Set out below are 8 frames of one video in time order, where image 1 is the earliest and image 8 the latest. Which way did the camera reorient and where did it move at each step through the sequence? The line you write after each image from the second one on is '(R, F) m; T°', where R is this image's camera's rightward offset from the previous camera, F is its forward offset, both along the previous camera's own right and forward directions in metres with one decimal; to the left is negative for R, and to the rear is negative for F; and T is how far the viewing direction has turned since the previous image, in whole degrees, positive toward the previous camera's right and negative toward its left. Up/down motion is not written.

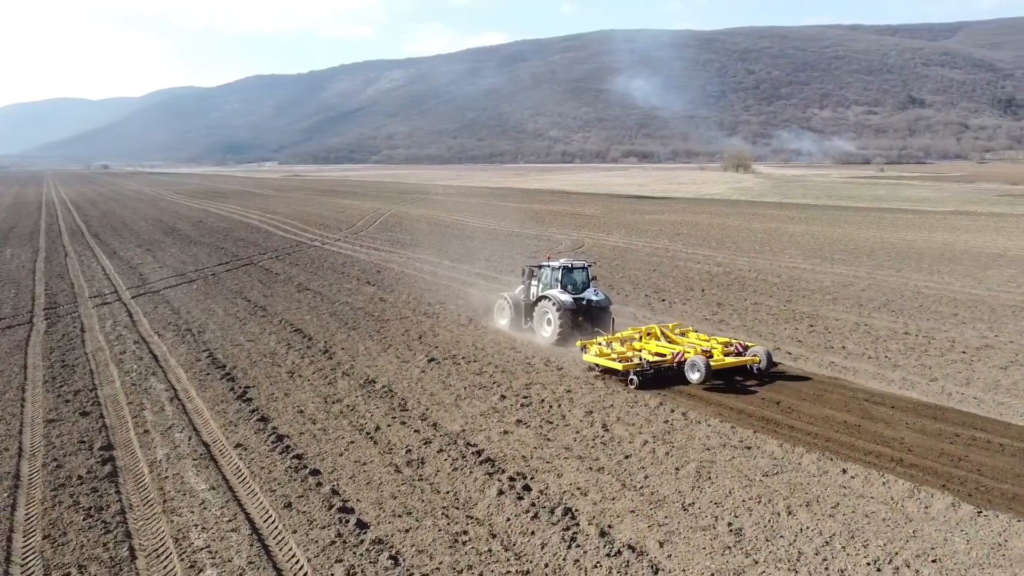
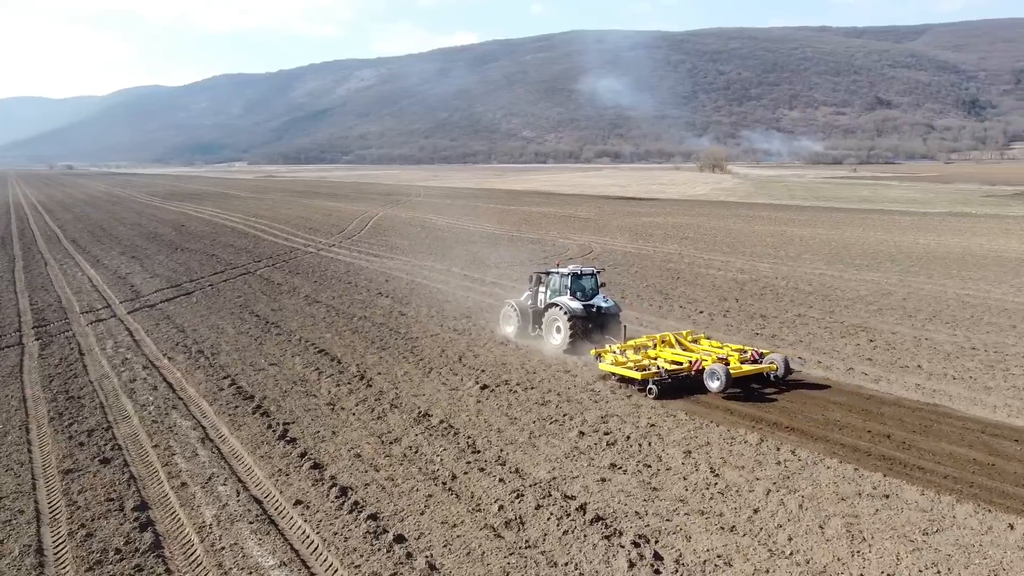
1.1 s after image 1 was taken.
(-1.2, +1.2) m; +2°
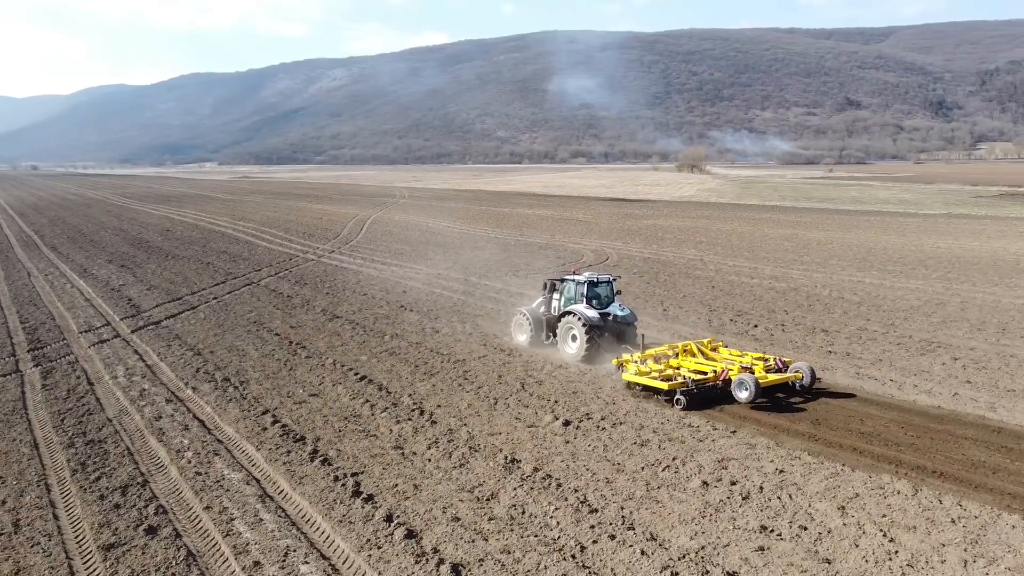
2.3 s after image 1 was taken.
(-1.4, +1.3) m; +2°
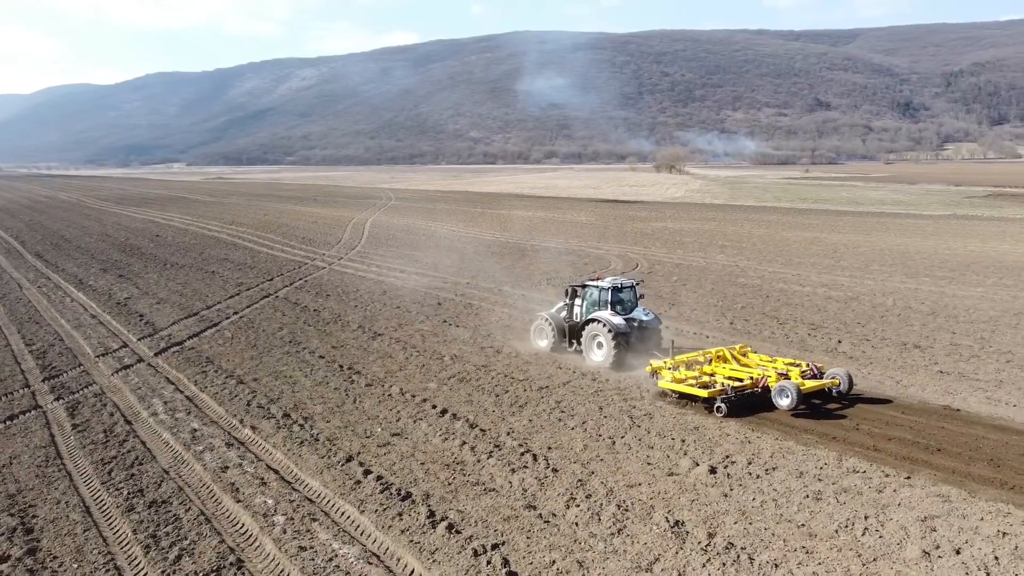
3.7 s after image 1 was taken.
(-1.7, +1.5) m; +2°
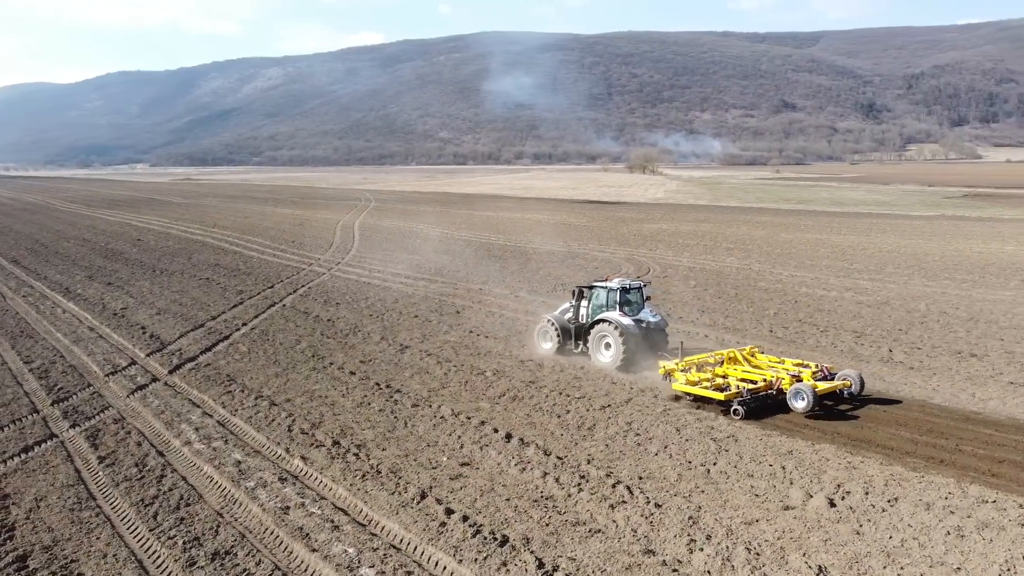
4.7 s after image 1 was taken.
(-1.2, +0.9) m; +2°
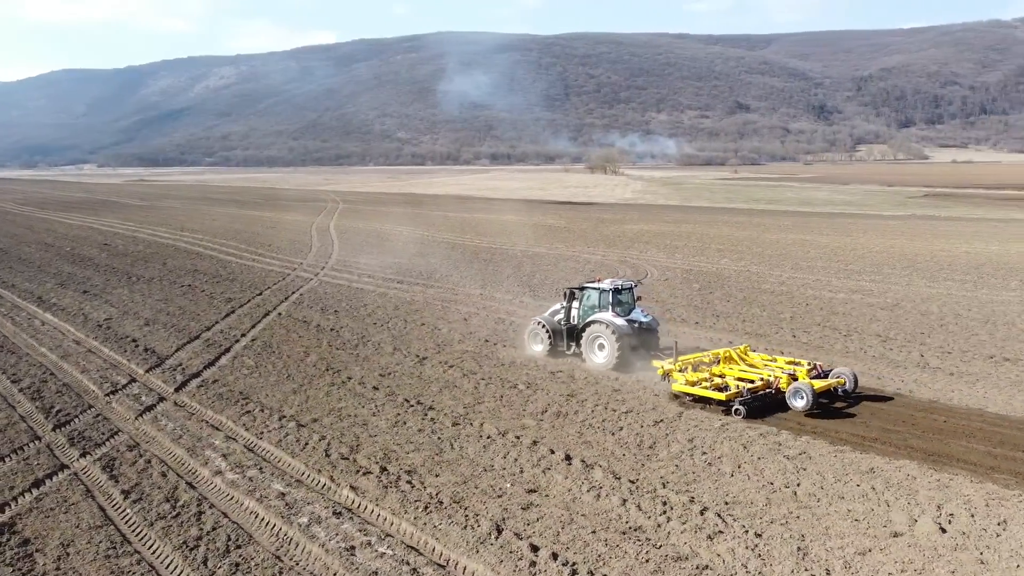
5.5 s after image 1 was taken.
(-1.1, +0.7) m; +3°
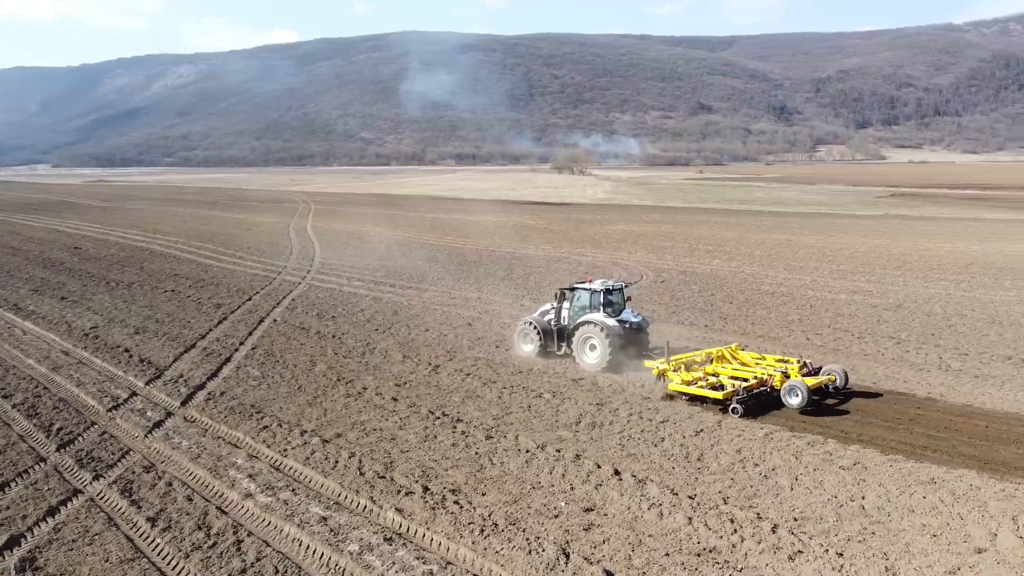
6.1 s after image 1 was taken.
(-0.8, +0.5) m; +3°
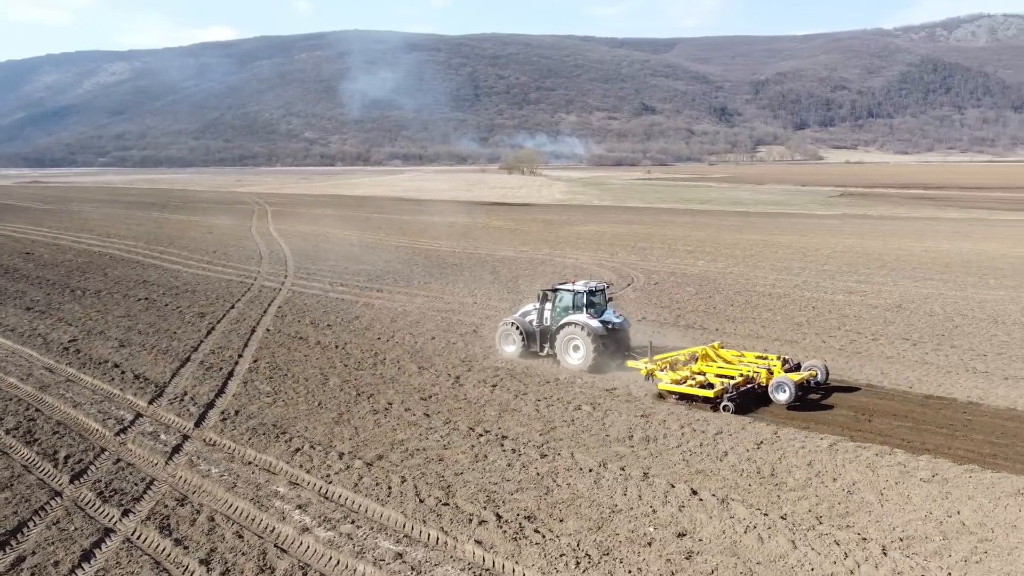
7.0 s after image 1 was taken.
(-1.2, +0.6) m; +4°
